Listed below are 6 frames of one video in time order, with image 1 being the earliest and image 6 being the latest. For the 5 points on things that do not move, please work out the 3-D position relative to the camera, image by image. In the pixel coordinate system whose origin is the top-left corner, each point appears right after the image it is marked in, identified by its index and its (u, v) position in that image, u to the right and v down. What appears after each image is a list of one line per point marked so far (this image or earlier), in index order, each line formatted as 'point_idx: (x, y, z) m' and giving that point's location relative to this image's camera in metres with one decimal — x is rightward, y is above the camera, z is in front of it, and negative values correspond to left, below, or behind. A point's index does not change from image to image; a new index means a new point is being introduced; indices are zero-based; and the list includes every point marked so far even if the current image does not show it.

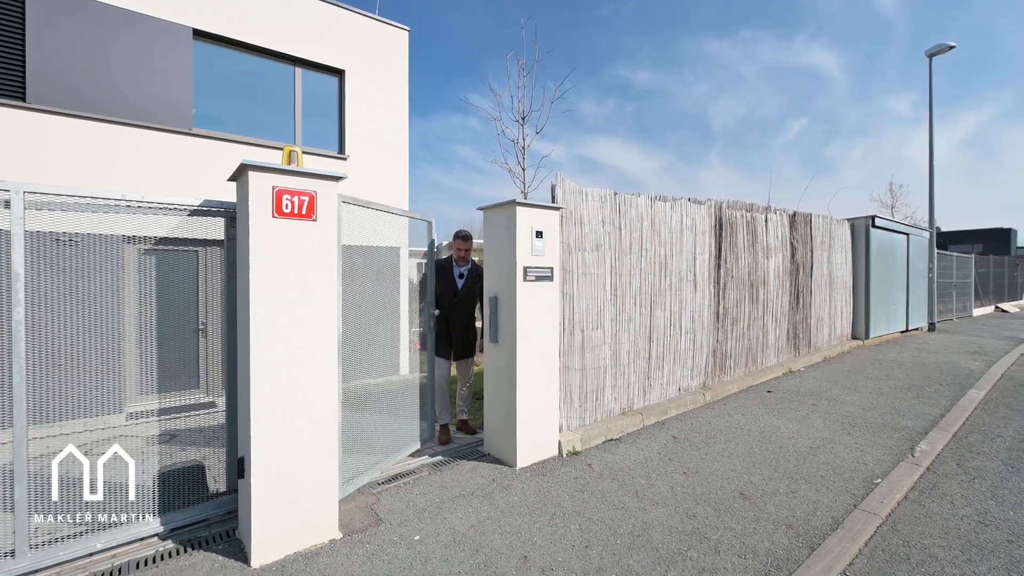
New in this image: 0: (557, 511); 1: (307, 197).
0: (+0.3, -1.4, +3.3) m
1: (-1.2, +0.5, +3.0) m
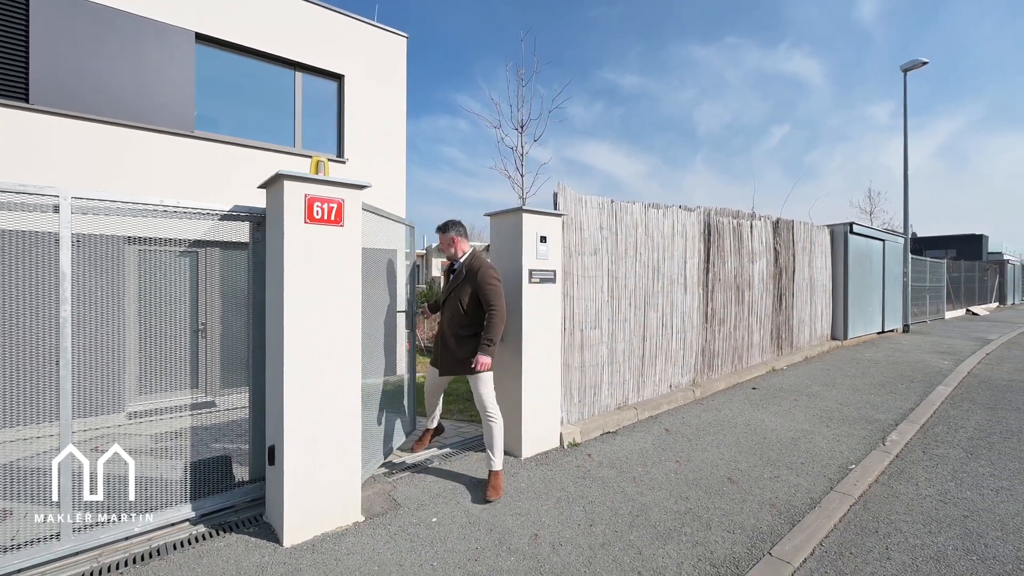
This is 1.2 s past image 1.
0: (+0.4, -1.4, +3.5) m
1: (-1.1, +0.5, +3.2) m
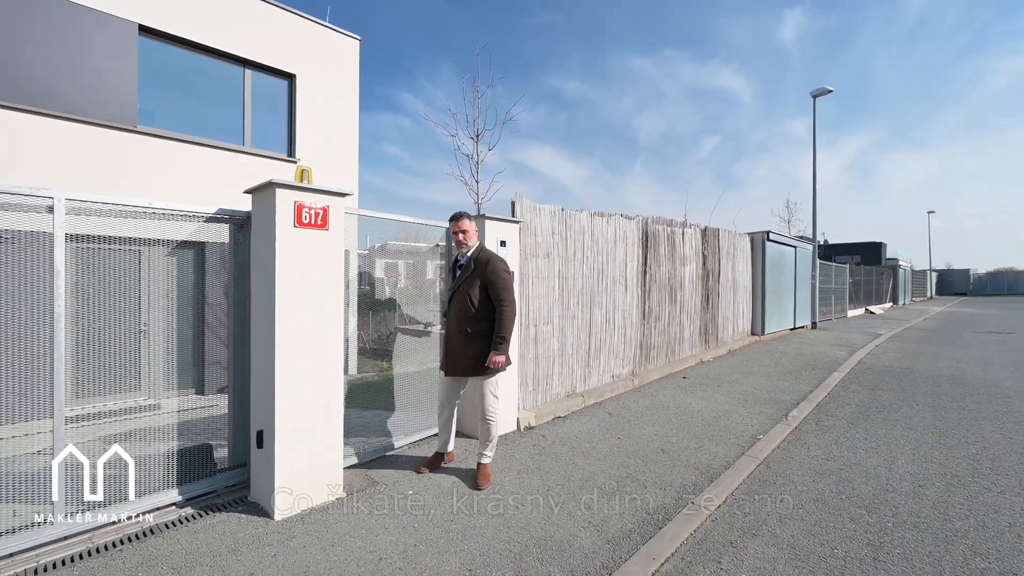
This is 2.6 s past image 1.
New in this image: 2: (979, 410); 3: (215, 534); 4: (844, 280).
0: (+0.1, -1.4, +4.0) m
1: (-1.3, +0.6, +3.6) m
2: (+4.4, -1.2, +4.8) m
3: (-1.9, -1.6, +3.2) m
4: (+11.4, +0.3, +17.4) m
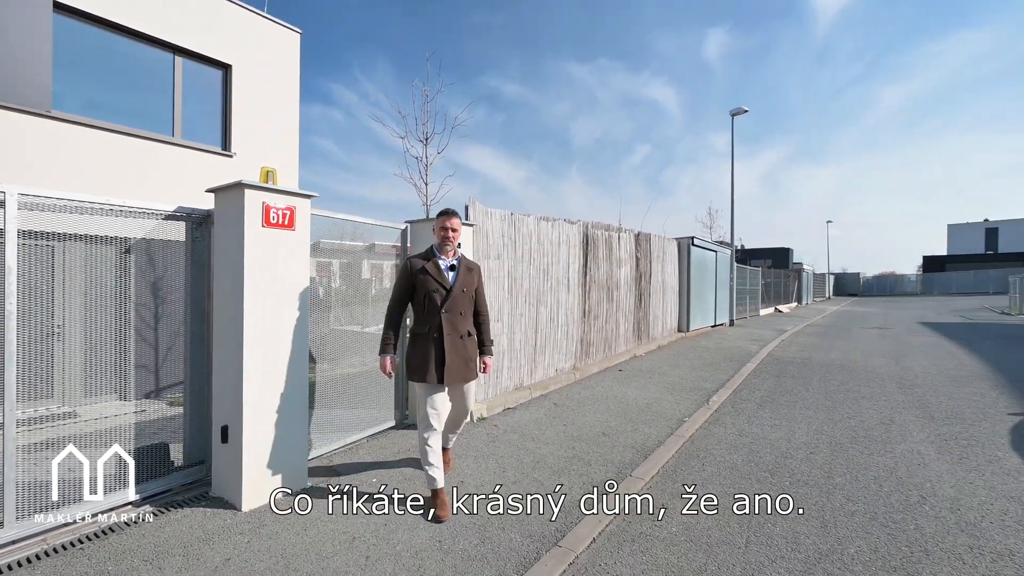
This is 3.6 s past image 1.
0: (-0.3, -1.4, +4.4) m
1: (-1.6, +0.6, +3.7) m
2: (+3.9, -1.2, +5.7) m
3: (-2.2, -1.6, +3.3) m
4: (+9.2, +0.2, +19.1) m
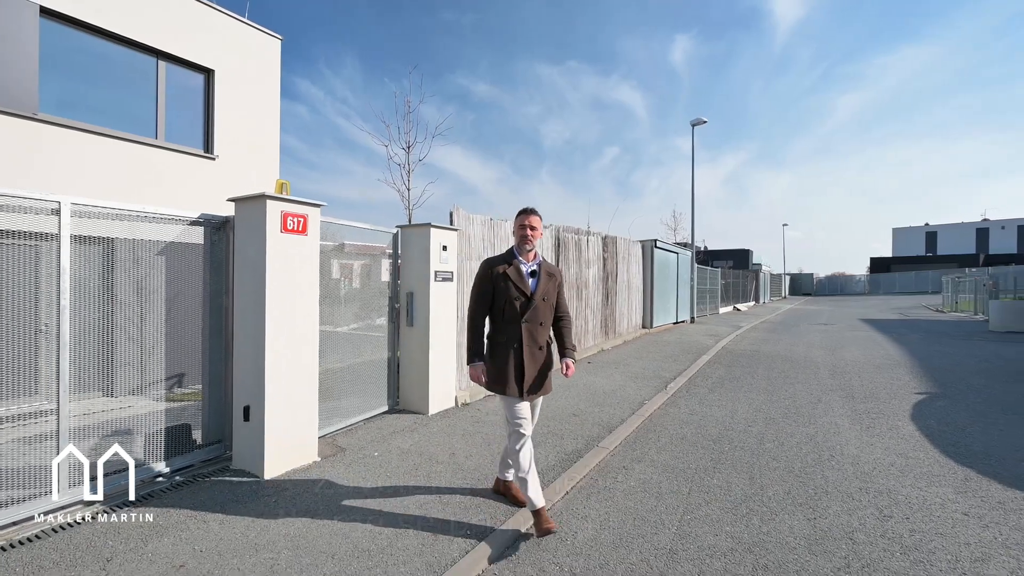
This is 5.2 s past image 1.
0: (-0.5, -1.4, +5.0) m
1: (-1.8, +0.6, +4.2) m
2: (+3.7, -1.2, +6.5) m
3: (-2.3, -1.5, +3.8) m
4: (+8.2, +0.2, +20.2) m
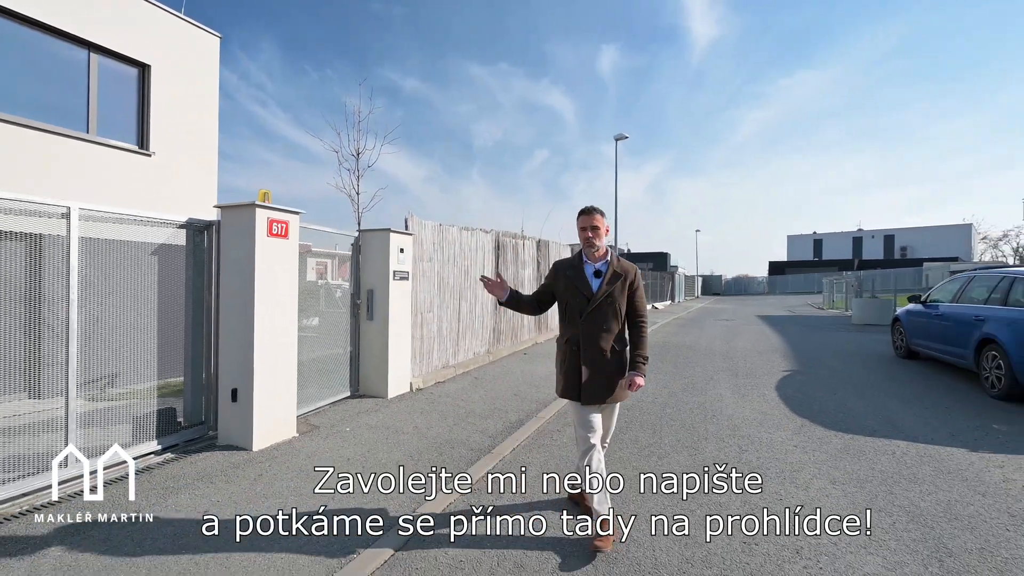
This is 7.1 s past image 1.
0: (-1.0, -1.4, +5.7) m
1: (-2.2, +0.6, +4.9) m
2: (+2.9, -1.1, +7.9) m
3: (-2.6, -1.5, +4.4) m
4: (+5.5, +0.2, +22.0) m
